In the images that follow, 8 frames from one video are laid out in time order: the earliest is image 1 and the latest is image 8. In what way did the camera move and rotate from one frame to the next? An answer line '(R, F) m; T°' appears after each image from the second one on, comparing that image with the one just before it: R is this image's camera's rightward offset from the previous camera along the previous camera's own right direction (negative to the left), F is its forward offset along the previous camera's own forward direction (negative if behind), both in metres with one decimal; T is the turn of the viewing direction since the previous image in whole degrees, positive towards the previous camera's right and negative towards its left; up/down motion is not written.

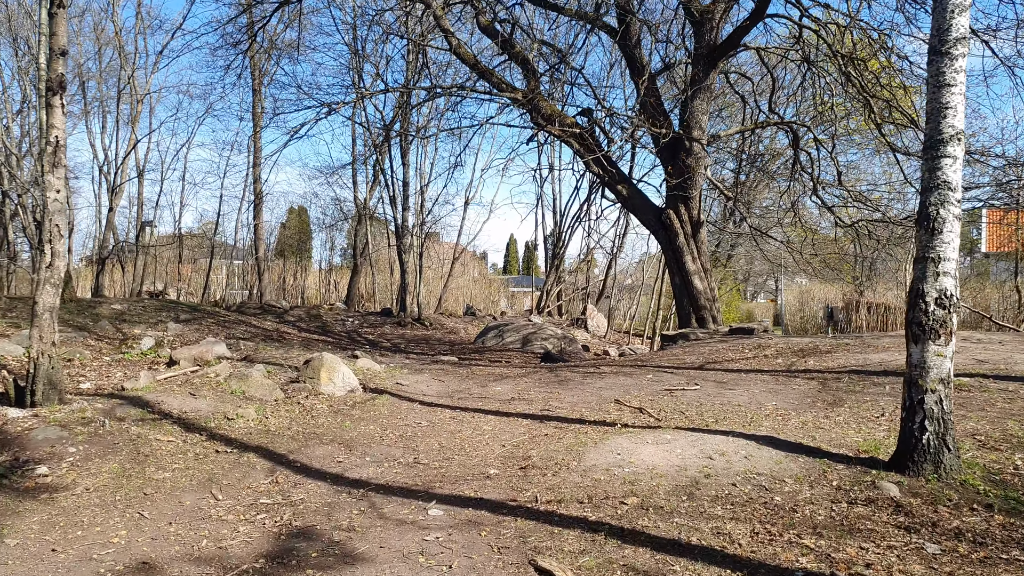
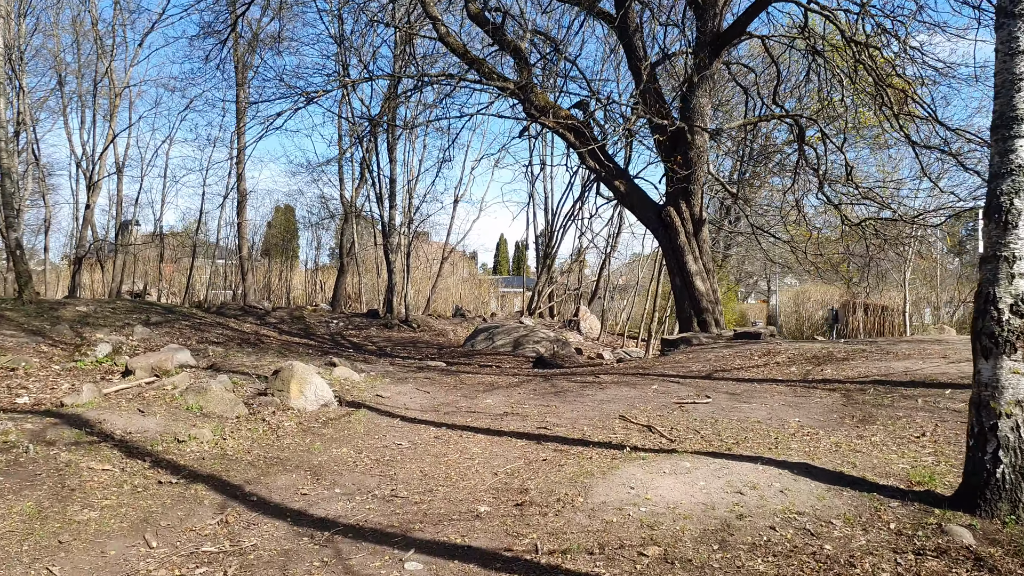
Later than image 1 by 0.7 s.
(0.0, +0.6) m; +1°
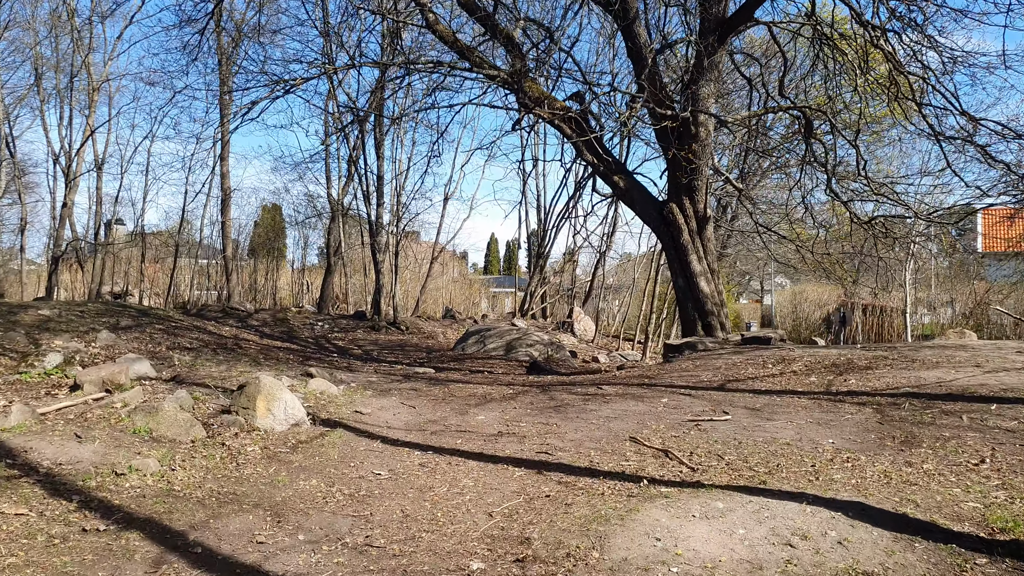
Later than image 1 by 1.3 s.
(0.0, +0.6) m; +1°
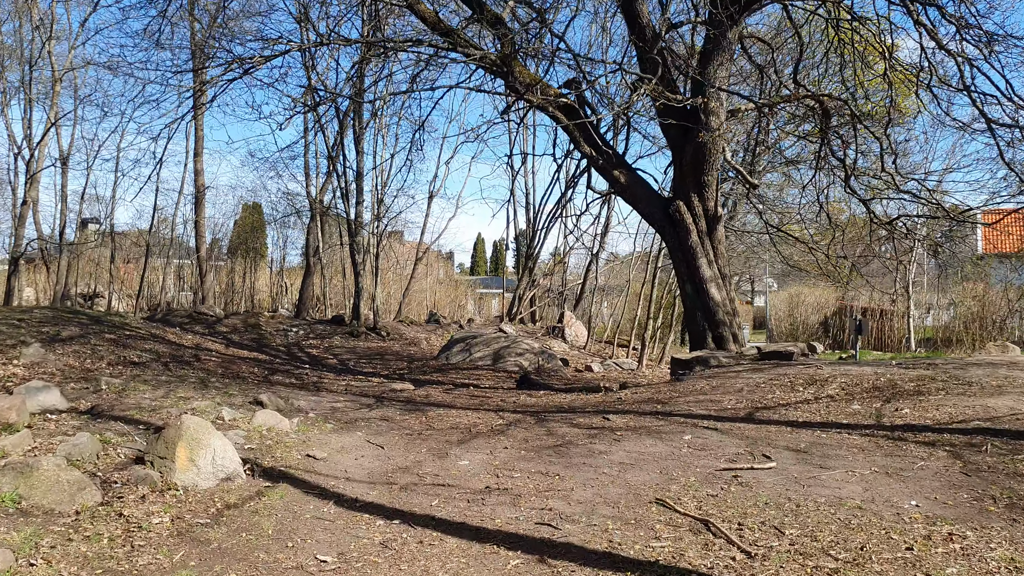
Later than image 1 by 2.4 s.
(0.0, +1.0) m; +1°
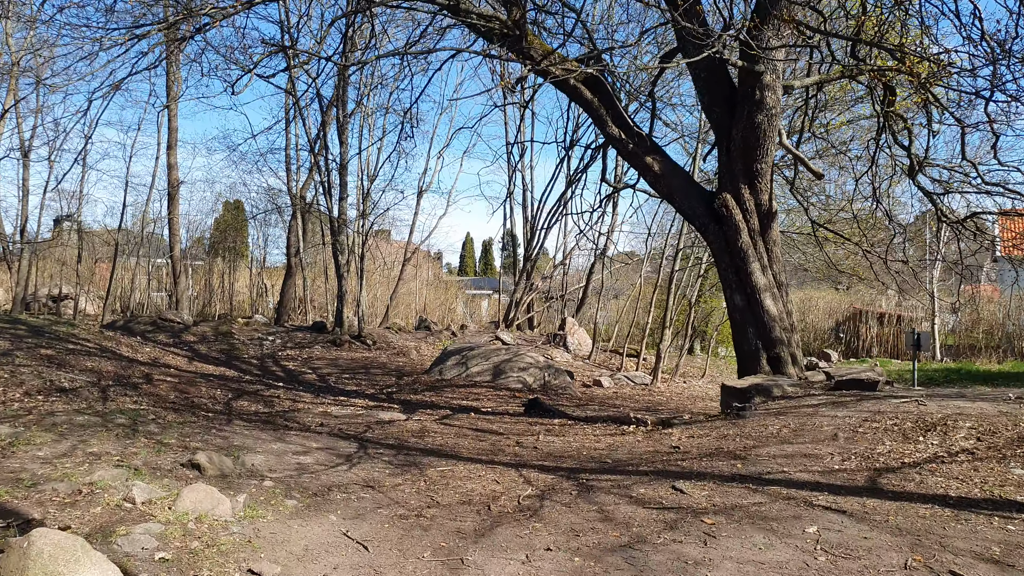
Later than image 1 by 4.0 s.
(-0.2, +1.5) m; +1°
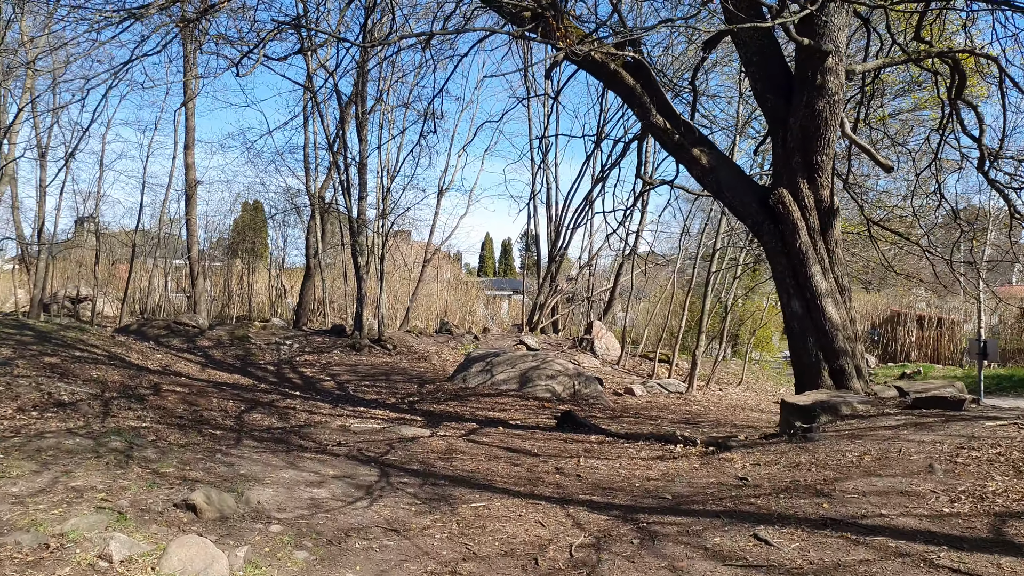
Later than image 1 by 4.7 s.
(-0.1, +0.6) m; -1°
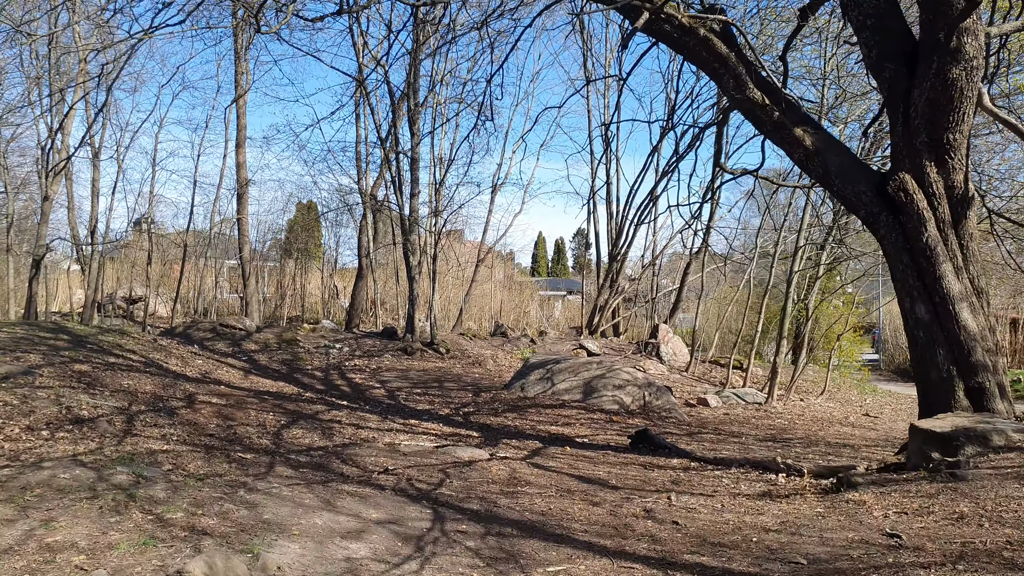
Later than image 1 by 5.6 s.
(-0.1, +0.9) m; -4°
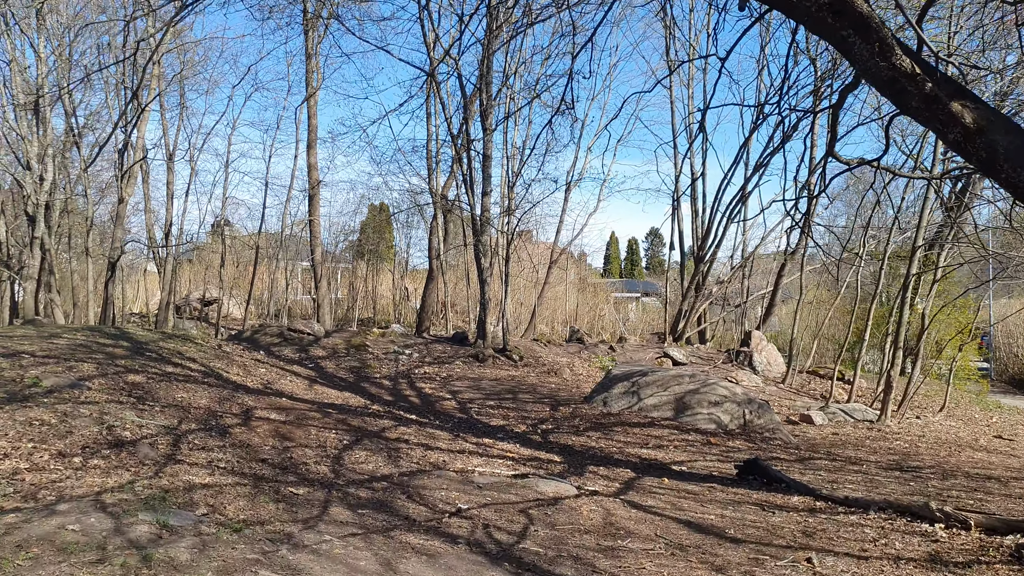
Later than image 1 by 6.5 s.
(-0.1, +0.8) m; -5°
